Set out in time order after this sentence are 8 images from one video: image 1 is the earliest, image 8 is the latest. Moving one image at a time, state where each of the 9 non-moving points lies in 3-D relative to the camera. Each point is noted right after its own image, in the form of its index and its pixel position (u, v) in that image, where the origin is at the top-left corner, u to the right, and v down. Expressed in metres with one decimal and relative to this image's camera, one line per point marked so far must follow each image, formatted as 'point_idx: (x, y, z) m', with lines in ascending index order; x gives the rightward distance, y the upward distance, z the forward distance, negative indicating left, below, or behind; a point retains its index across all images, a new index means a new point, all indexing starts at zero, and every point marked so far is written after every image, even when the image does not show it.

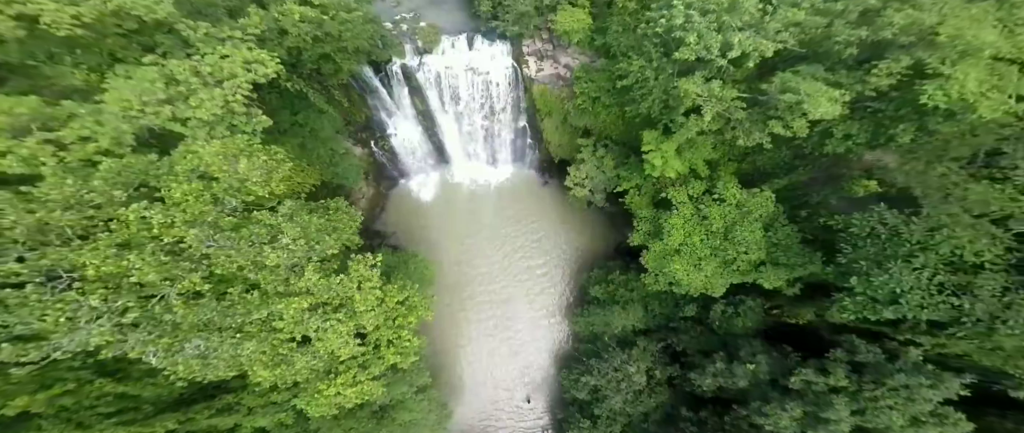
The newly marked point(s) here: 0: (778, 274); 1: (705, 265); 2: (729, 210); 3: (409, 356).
0: (+9.9, -2.1, +13.4) m
1: (+7.7, -1.9, +14.5) m
2: (+8.3, +0.3, +13.8) m
3: (-4.6, -5.9, +15.6) m
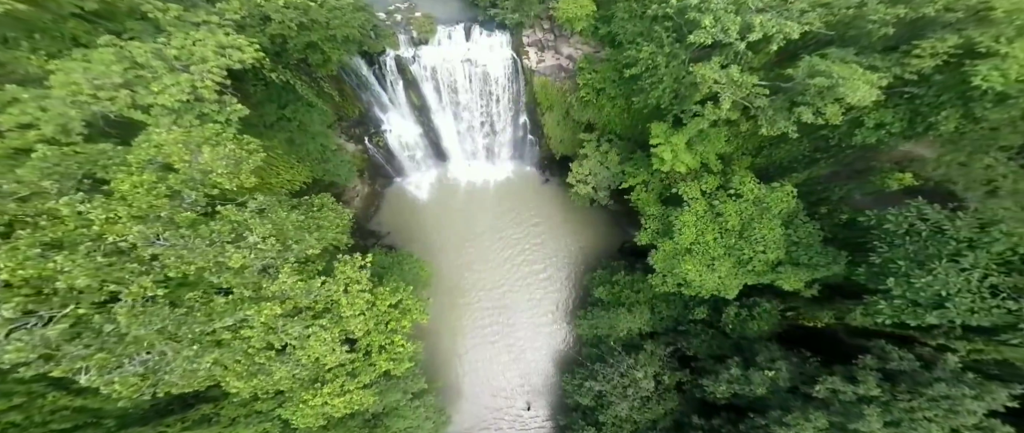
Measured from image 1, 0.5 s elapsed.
0: (+10.0, -2.0, +12.5) m
1: (+7.7, -1.8, +13.6) m
2: (+8.4, +0.4, +12.9) m
3: (-4.5, -5.8, +14.6) m
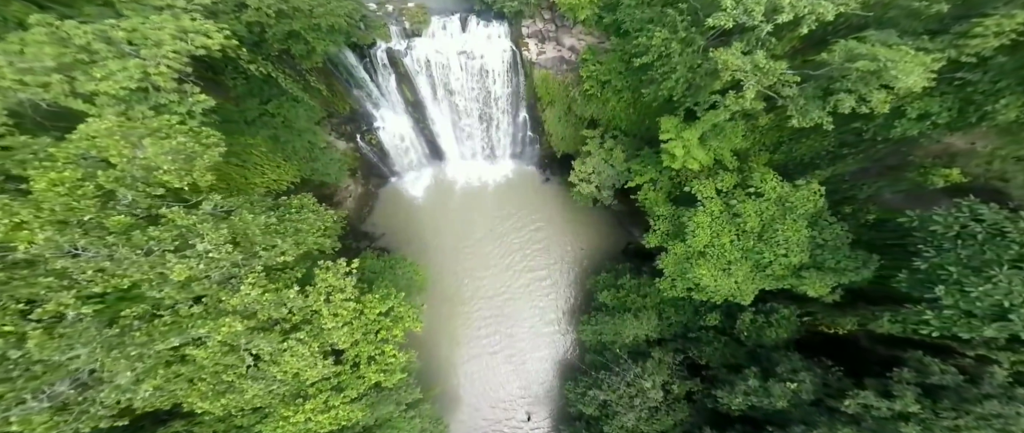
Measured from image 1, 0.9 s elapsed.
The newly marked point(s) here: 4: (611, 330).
0: (+10.0, -2.0, +11.5) m
1: (+7.8, -1.8, +12.6) m
2: (+8.4, +0.3, +12.0) m
3: (-4.4, -5.9, +13.6) m
4: (+4.9, -5.6, +18.0) m
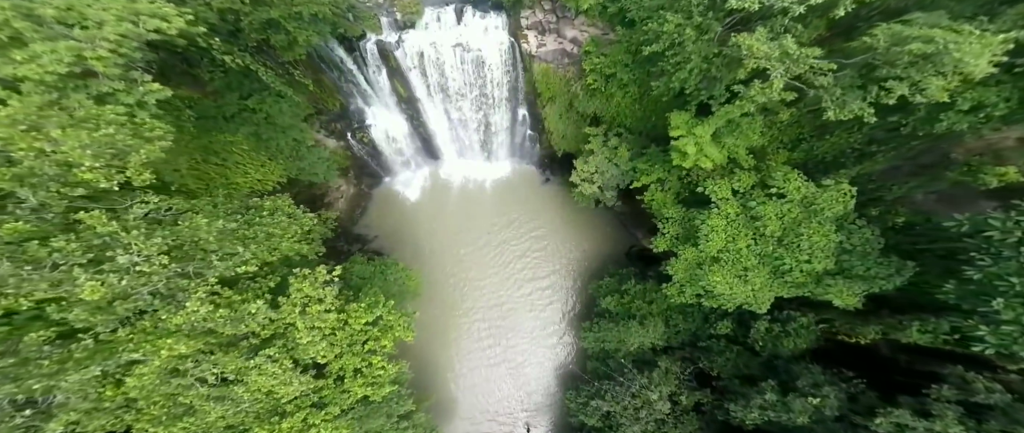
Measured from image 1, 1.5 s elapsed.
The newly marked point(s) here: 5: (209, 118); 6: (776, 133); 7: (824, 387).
0: (+10.0, -2.1, +10.6) m
1: (+7.7, -1.9, +11.6) m
2: (+8.4, +0.3, +11.0) m
3: (-4.4, -6.0, +12.5) m
4: (+4.8, -5.7, +17.0) m
5: (-12.6, +4.1, +15.2) m
6: (+9.9, +3.0, +13.7) m
7: (+9.8, -5.3, +11.3) m
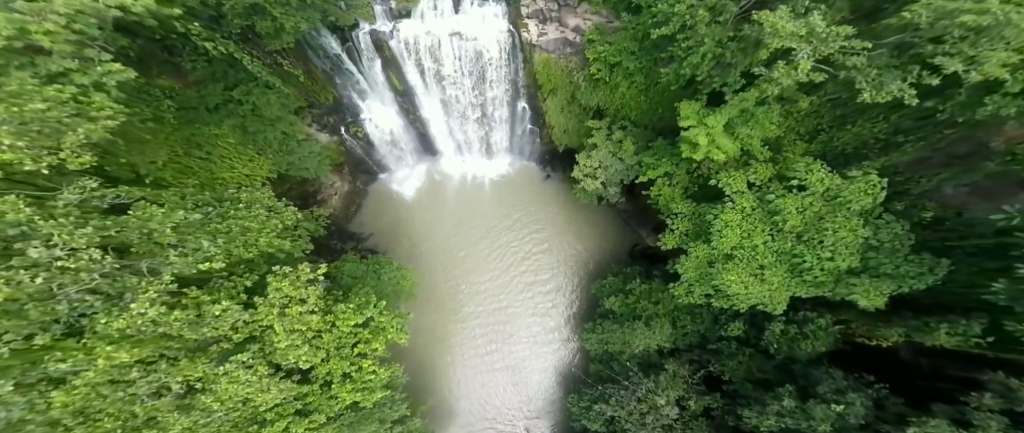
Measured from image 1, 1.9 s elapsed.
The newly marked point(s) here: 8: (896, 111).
0: (+10.0, -1.9, +9.8) m
1: (+7.8, -1.7, +10.9) m
2: (+8.4, +0.4, +10.3) m
3: (-4.4, -5.8, +11.7) m
4: (+4.8, -5.6, +16.2) m
5: (-12.6, +4.2, +14.3) m
6: (+9.9, +3.2, +12.9) m
7: (+9.8, -5.1, +10.5) m
8: (+11.7, +3.1, +11.2) m
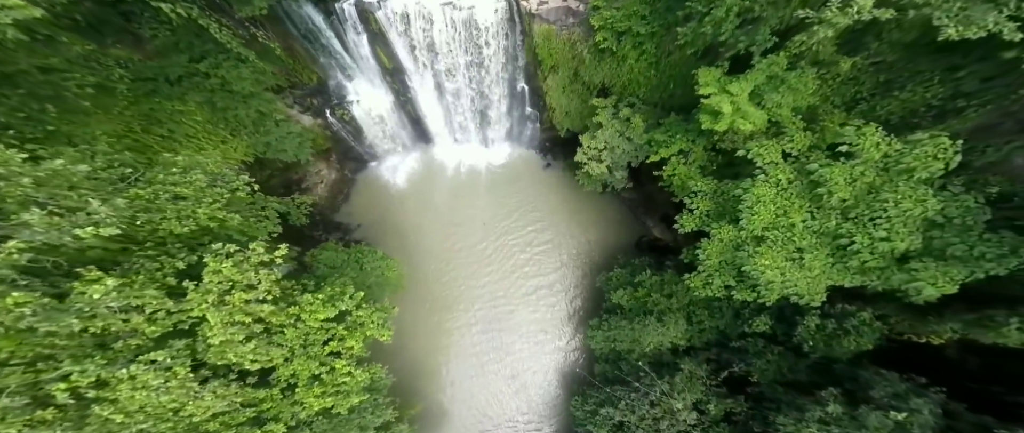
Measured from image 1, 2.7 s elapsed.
0: (+9.9, -1.3, +8.3) m
1: (+7.7, -1.0, +9.3) m
2: (+8.3, +1.1, +8.7) m
3: (-4.5, -5.2, +10.1) m
4: (+4.7, -4.9, +14.7) m
5: (-12.7, +4.9, +12.8) m
6: (+9.8, +3.8, +11.3) m
7: (+9.8, -4.5, +8.9) m
8: (+11.6, +3.8, +9.6) m
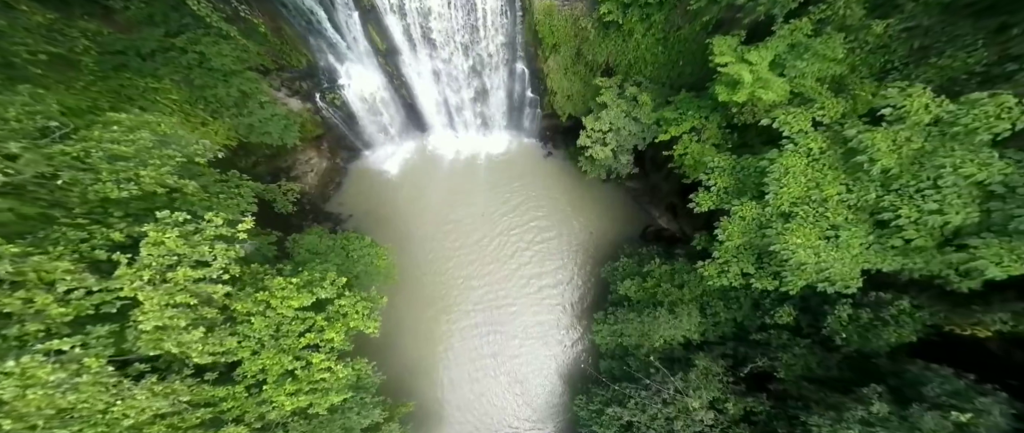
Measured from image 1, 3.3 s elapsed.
0: (+9.9, -0.6, +7.2) m
1: (+7.6, -0.4, +8.2) m
2: (+8.3, +1.7, +7.6) m
3: (-4.6, -4.6, +9.1) m
4: (+4.7, -4.3, +13.6) m
5: (-12.8, +5.4, +11.7) m
6: (+9.7, +4.4, +10.2) m
7: (+9.7, -3.9, +7.8) m
8: (+11.5, +4.4, +8.5) m
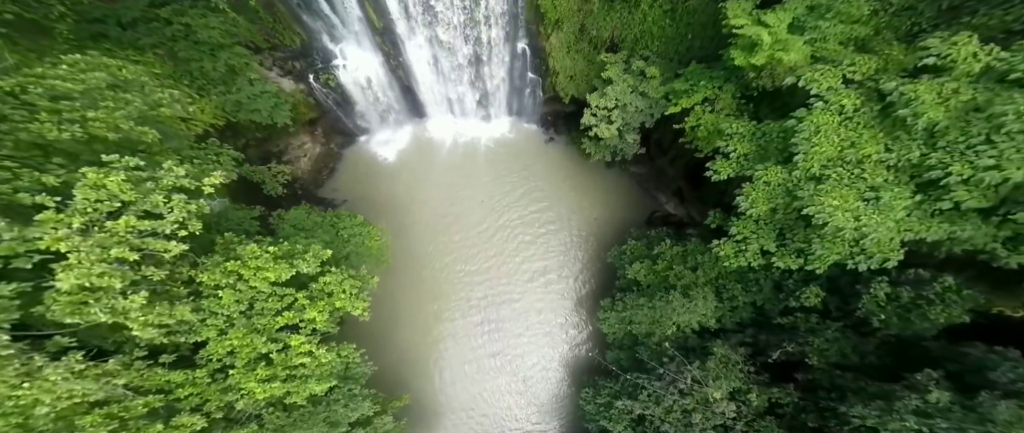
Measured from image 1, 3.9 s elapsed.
0: (+9.9, +0.2, +6.3) m
1: (+7.6, +0.4, +7.3) m
2: (+8.3, +2.5, +6.7) m
3: (-4.5, -3.8, +8.2) m
4: (+4.8, -3.5, +12.7) m
5: (-12.8, +6.2, +11.0) m
6: (+9.8, +5.2, +9.4) m
7: (+9.7, -3.0, +6.9) m
8: (+11.6, +5.2, +7.6) m
